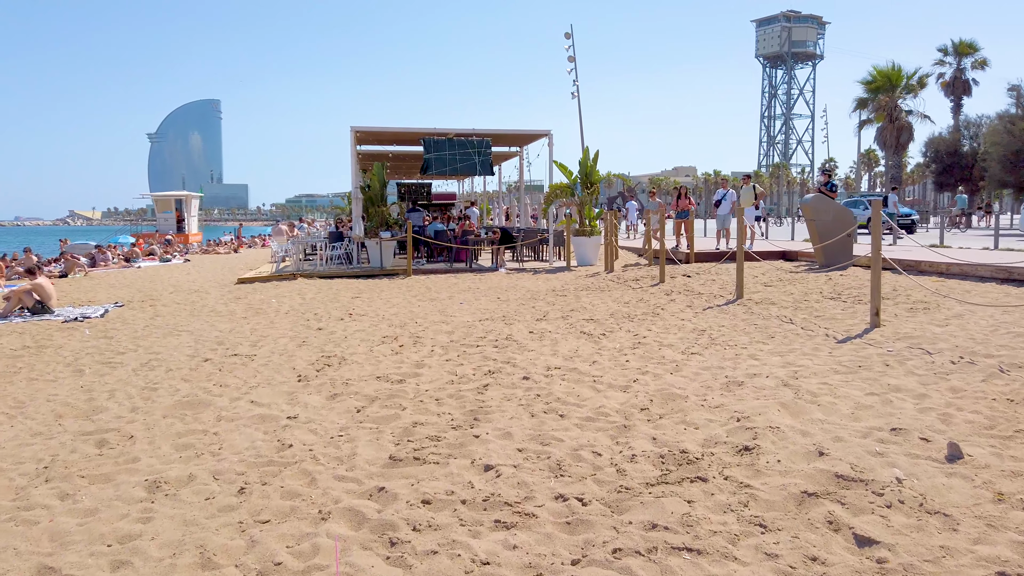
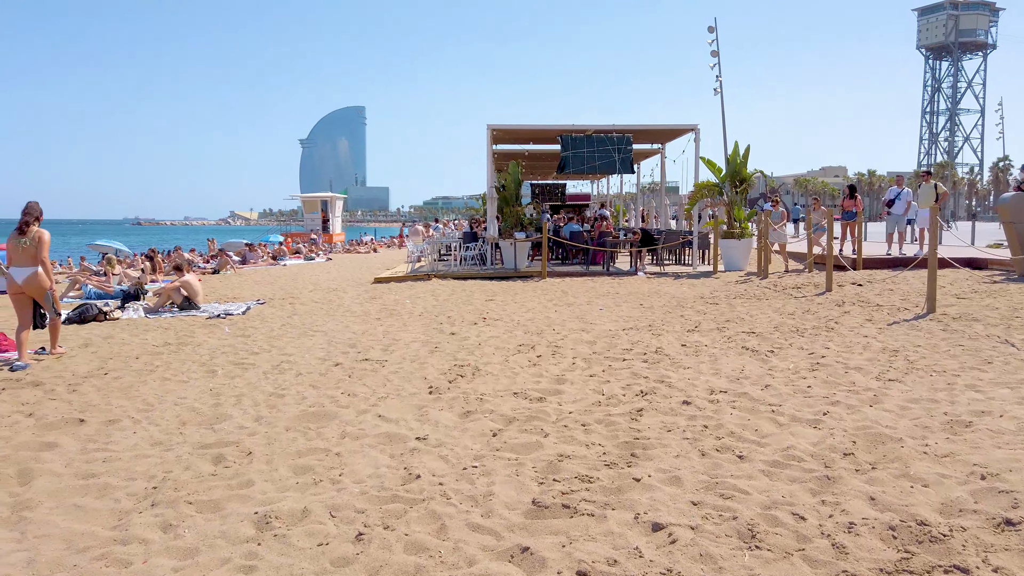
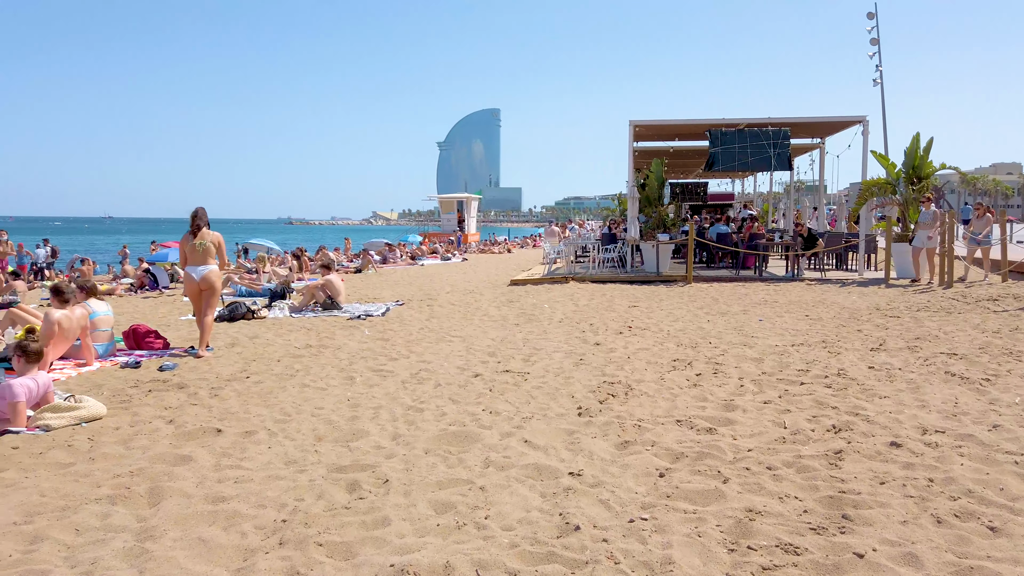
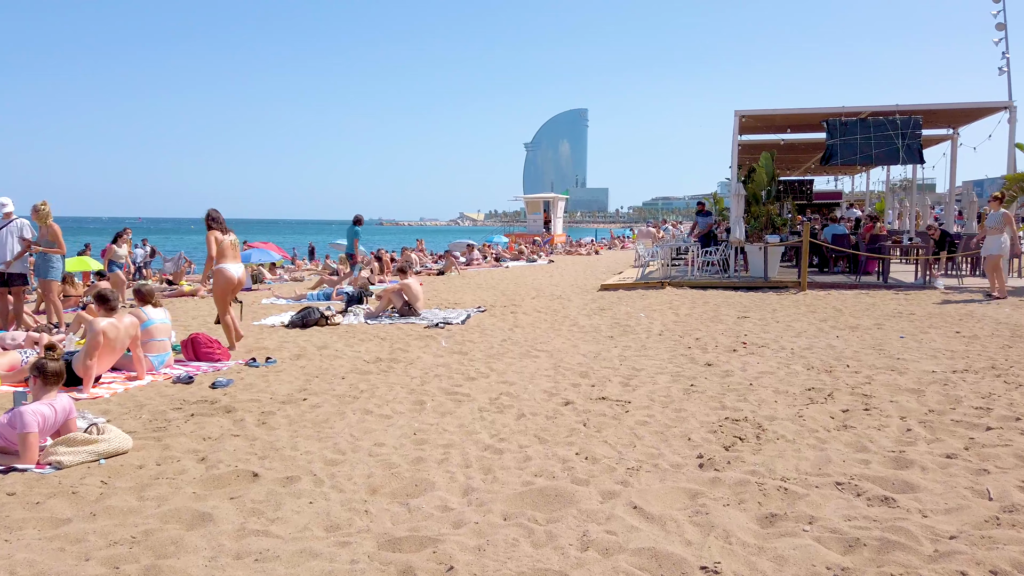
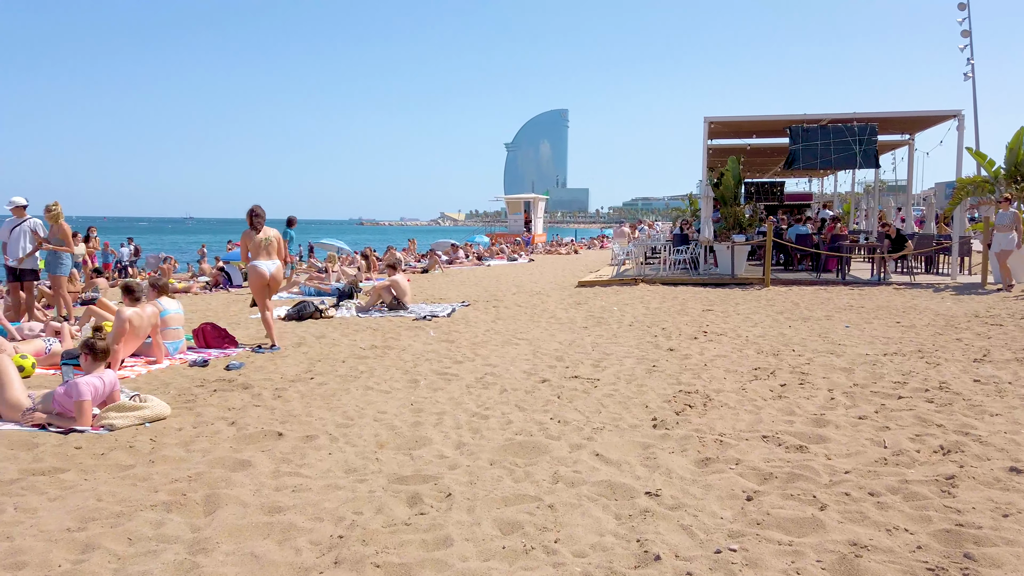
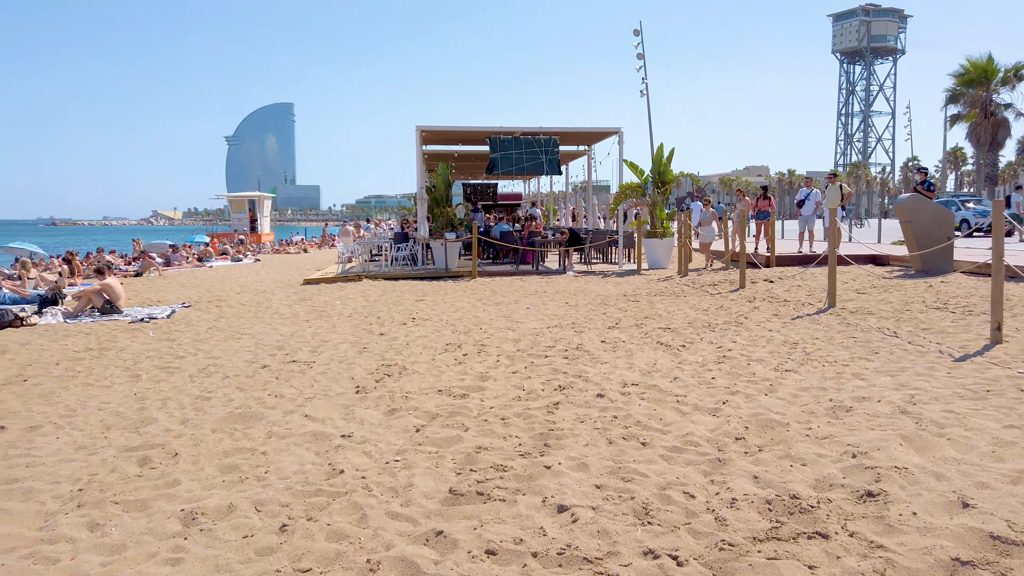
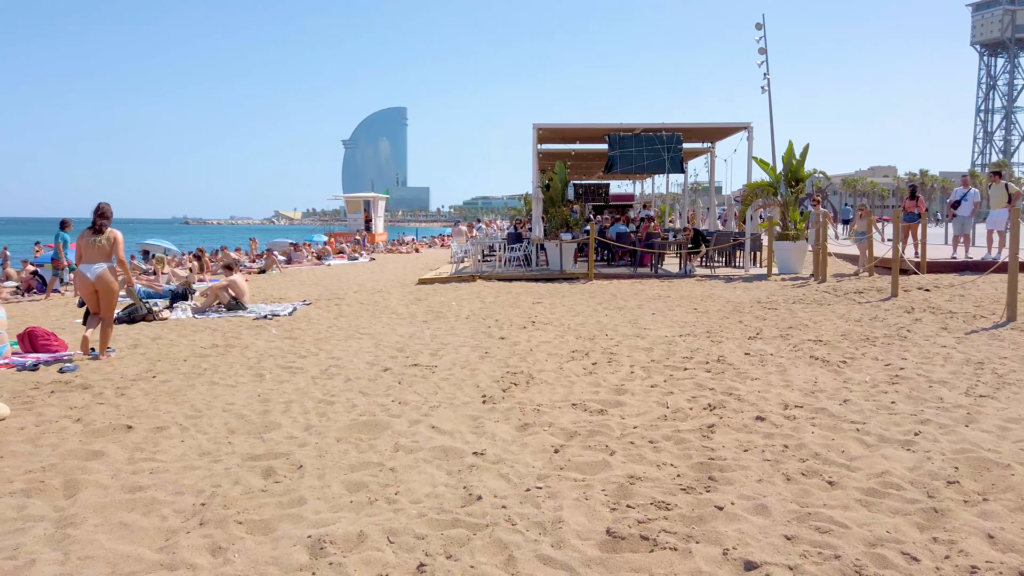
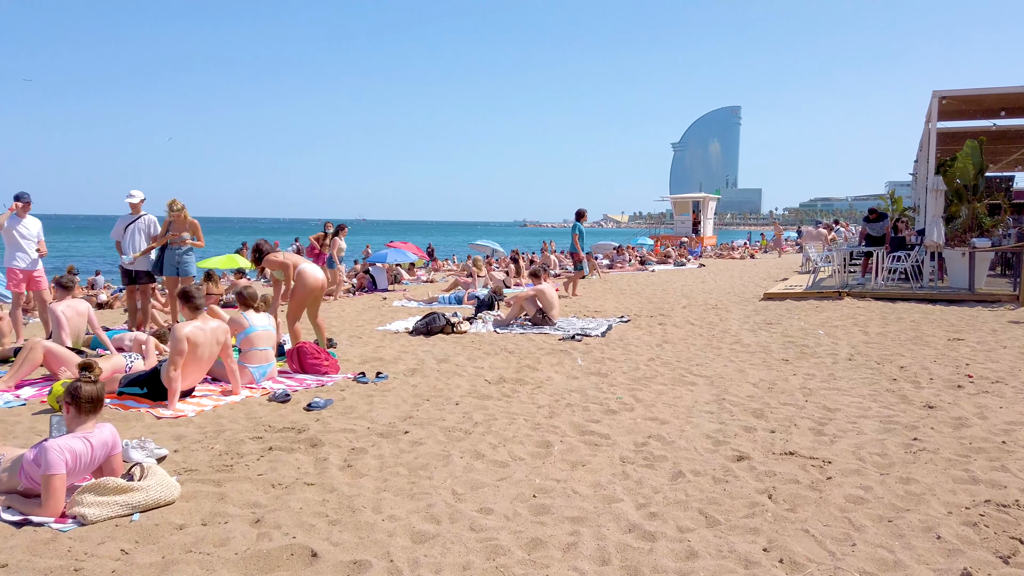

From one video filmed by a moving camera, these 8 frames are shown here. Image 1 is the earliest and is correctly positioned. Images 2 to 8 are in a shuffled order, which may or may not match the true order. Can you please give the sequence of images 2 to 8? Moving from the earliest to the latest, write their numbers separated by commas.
6, 2, 7, 3, 5, 4, 8
